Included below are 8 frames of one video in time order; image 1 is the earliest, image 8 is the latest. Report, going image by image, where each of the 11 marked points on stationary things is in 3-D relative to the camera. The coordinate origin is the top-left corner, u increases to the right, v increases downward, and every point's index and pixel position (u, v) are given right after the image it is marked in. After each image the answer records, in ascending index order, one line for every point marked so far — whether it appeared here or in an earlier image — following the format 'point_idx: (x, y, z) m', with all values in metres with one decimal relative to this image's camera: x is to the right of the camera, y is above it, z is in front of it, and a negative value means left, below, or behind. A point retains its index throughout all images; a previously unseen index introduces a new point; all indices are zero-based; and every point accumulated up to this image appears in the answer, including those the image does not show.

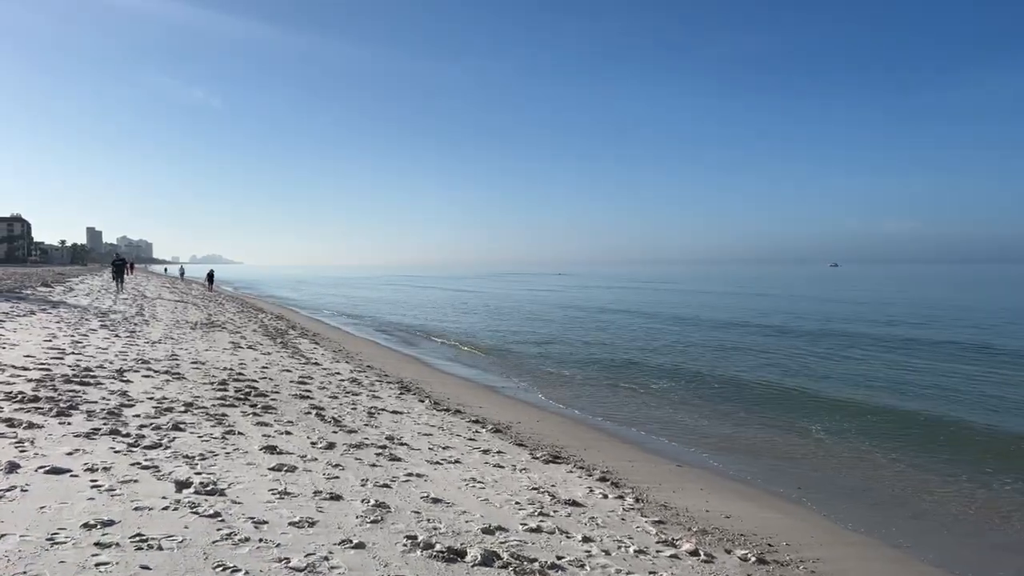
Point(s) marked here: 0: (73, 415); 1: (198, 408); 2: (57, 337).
0: (-4.1, -1.2, +7.4) m
1: (-3.4, -1.3, +8.6) m
2: (-7.9, -0.9, +13.8) m
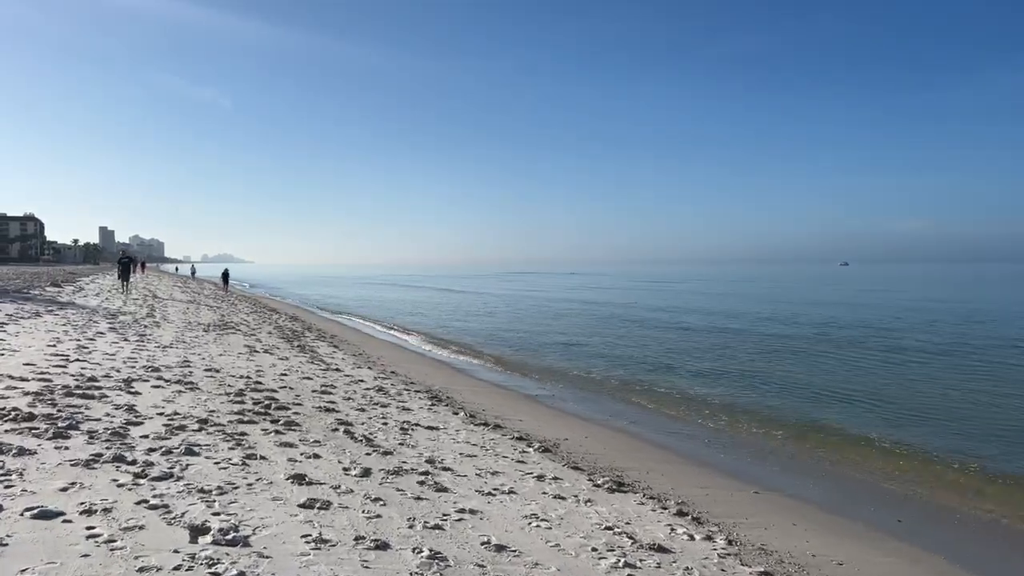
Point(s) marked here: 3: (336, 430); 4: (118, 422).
0: (-3.6, -1.2, +6.5) m
1: (-2.9, -1.3, +7.6) m
2: (-7.4, -0.9, +12.9) m
3: (-1.8, -1.5, +8.2) m
4: (-3.6, -1.2, +7.3) m
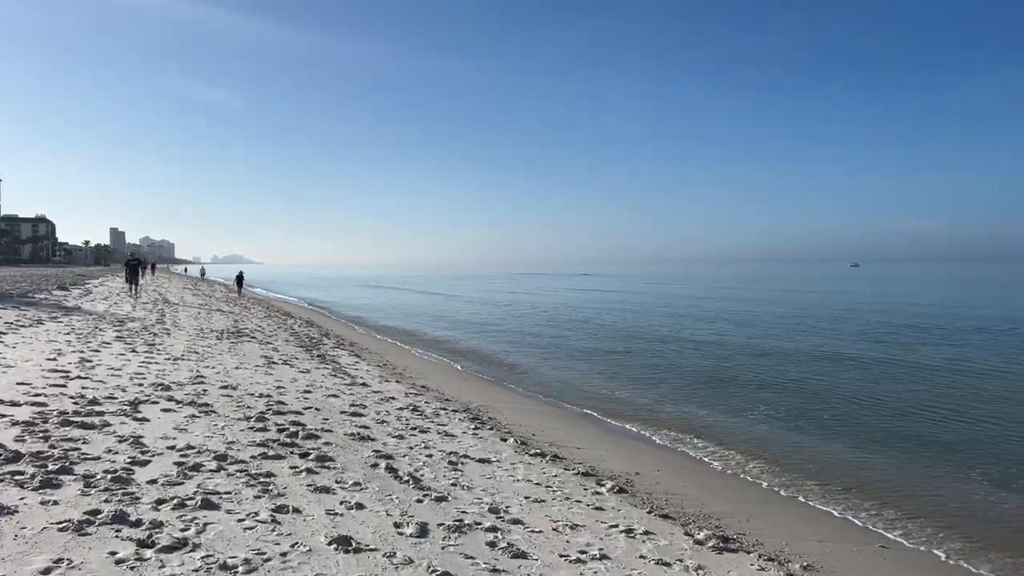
0: (-3.0, -1.3, +5.3) m
1: (-2.3, -1.4, +6.5) m
2: (-6.7, -1.0, +11.8) m
3: (-1.2, -1.6, +7.0) m
4: (-3.0, -1.3, +6.1) m
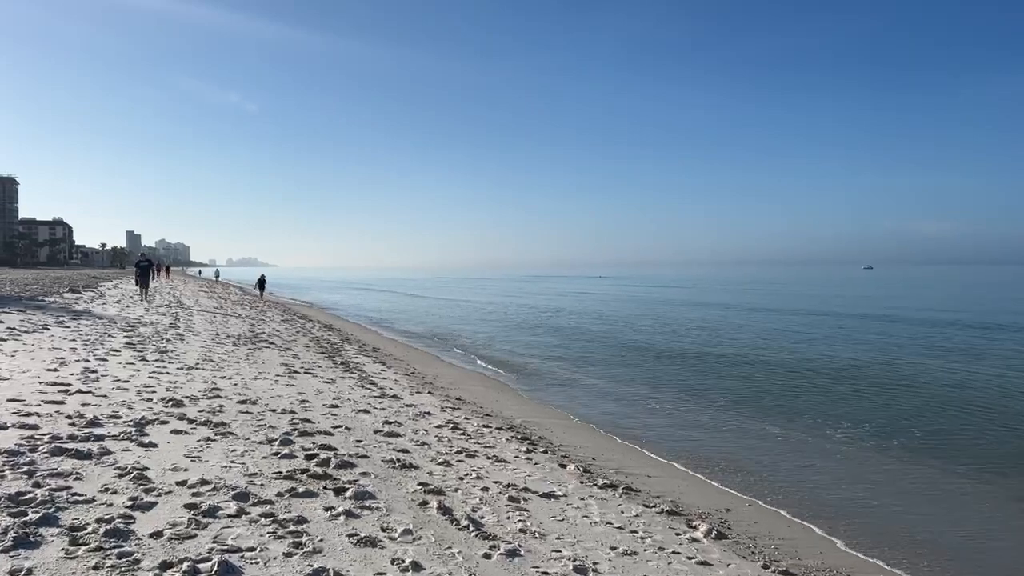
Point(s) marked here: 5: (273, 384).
0: (-2.5, -1.3, +4.1) m
1: (-1.7, -1.5, +5.3) m
2: (-6.0, -1.0, +10.7) m
3: (-0.6, -1.6, +5.8) m
4: (-2.5, -1.4, +5.0) m
5: (-3.5, -1.4, +11.4) m
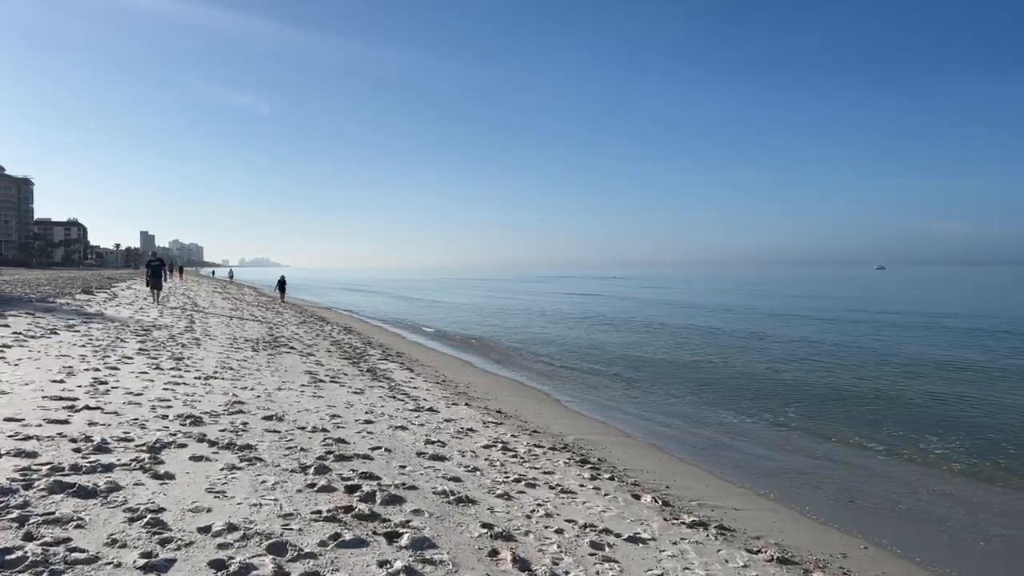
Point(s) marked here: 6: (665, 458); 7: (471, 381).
0: (-1.9, -1.4, +3.2) m
1: (-1.1, -1.5, +4.3) m
2: (-5.4, -1.1, +9.8) m
3: (-0.1, -1.6, +4.8) m
4: (-1.9, -1.4, +4.0) m
5: (-2.8, -1.4, +10.5) m
6: (+1.7, -1.9, +8.7) m
7: (-0.7, -1.7, +14.5) m
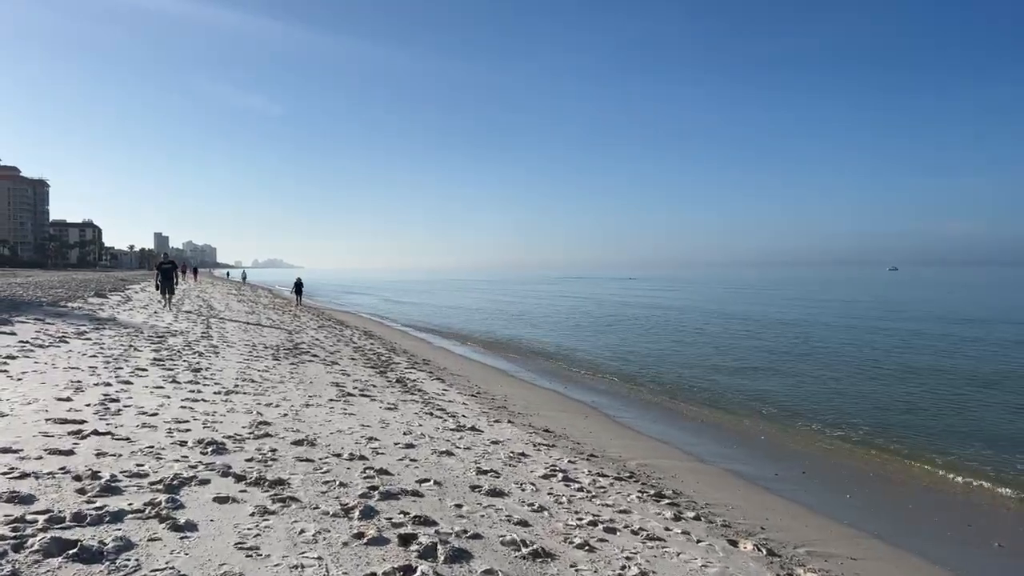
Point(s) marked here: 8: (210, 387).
0: (-1.4, -1.4, +2.2) m
1: (-0.6, -1.6, +3.3) m
2: (-4.8, -1.2, +8.8) m
3: (+0.5, -1.7, +3.8) m
4: (-1.4, -1.5, +3.0) m
5: (-2.2, -1.5, +9.5) m
6: (+2.3, -1.9, +7.7) m
7: (-0.1, -1.8, +13.5) m
8: (-3.9, -1.3, +10.2) m
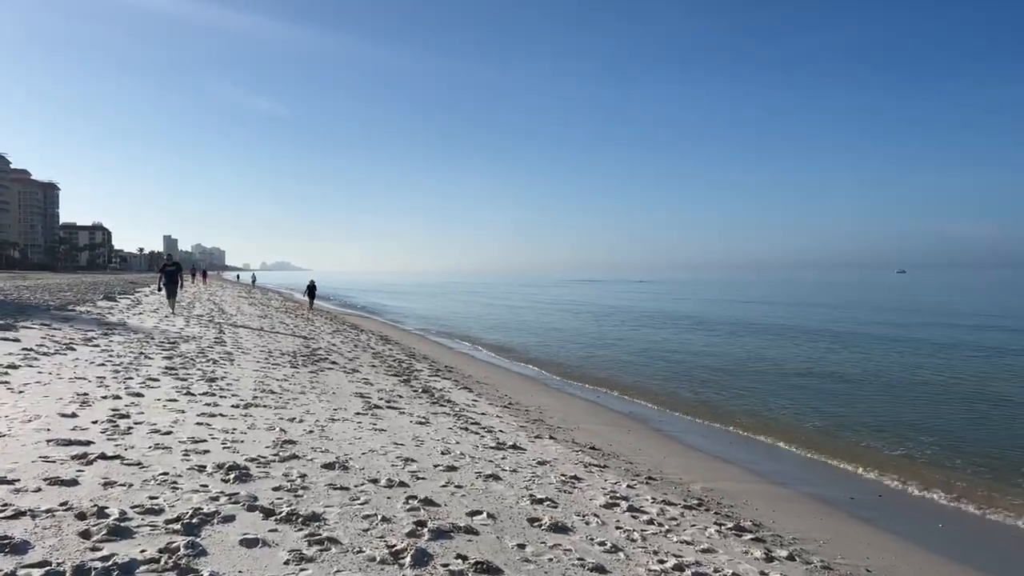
0: (-1.0, -1.5, +1.4) m
1: (-0.2, -1.6, +2.5) m
2: (-4.3, -1.2, +8.1) m
3: (+0.9, -1.7, +3.0) m
4: (-1.0, -1.5, +2.2) m
5: (-1.7, -1.6, +8.7) m
6: (+2.7, -2.0, +6.8) m
7: (+0.5, -1.8, +12.7) m
8: (-3.4, -1.3, +9.4) m
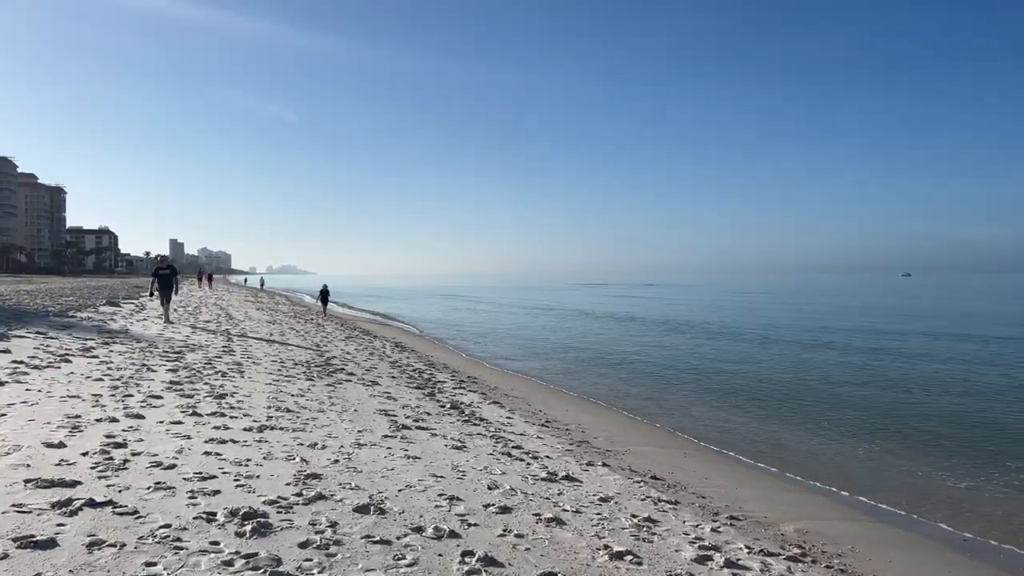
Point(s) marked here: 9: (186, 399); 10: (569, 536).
0: (-0.5, -1.5, +0.2) m
1: (+0.3, -1.6, +1.3) m
2: (-3.8, -1.3, +7.0) m
3: (+1.4, -1.8, +1.8) m
4: (-0.5, -1.5, +1.1) m
5: (-1.2, -1.6, +7.6) m
6: (+3.2, -2.0, +5.7) m
7: (+1.0, -1.9, +11.5) m
8: (-2.8, -1.4, +8.3) m
9: (-3.8, -1.3, +9.3) m
10: (+0.4, -1.8, +5.7) m
